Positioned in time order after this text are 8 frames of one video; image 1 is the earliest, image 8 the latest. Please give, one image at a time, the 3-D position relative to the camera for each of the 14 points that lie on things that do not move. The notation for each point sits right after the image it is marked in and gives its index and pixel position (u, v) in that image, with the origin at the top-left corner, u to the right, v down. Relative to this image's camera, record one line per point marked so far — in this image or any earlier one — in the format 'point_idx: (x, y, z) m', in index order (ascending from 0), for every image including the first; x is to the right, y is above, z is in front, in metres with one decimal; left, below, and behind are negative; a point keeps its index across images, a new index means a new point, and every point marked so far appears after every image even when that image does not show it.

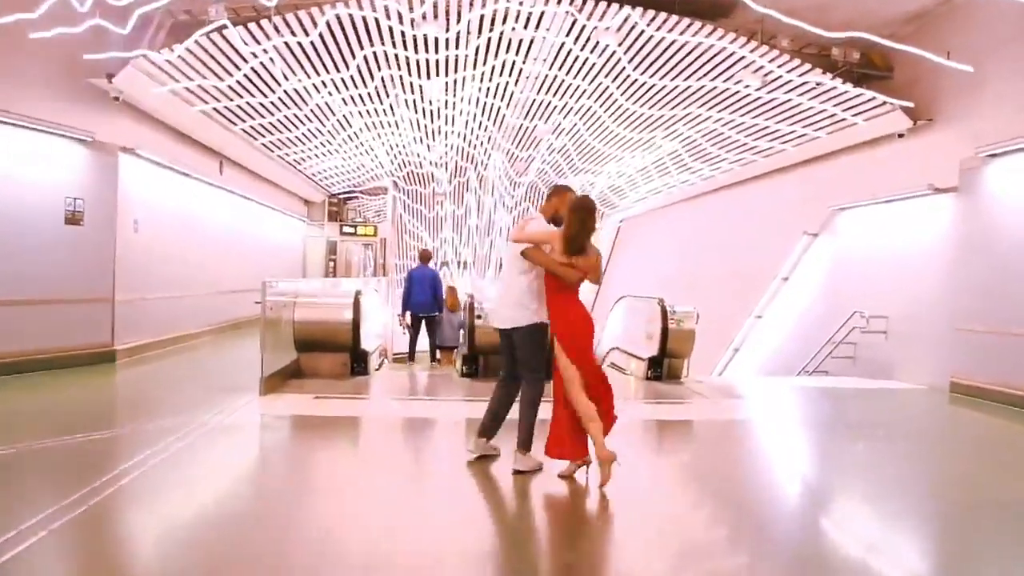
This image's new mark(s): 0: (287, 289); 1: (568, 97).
0: (-2.1, 0.0, +7.3) m
1: (+0.8, +2.8, +10.7) m
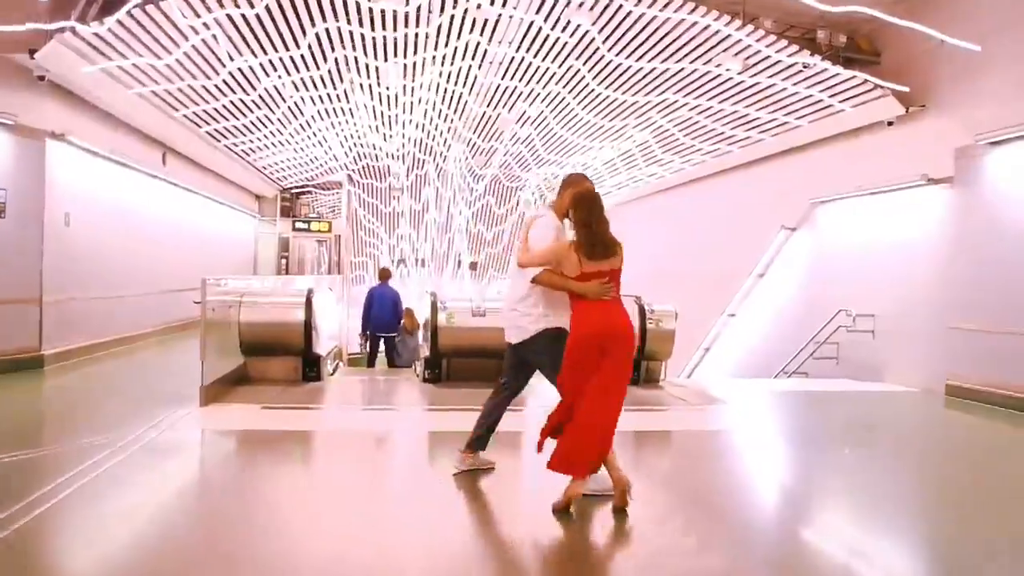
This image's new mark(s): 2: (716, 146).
0: (-2.4, 0.0, +6.6) m
1: (+0.3, +2.8, +10.2) m
2: (+2.9, +2.0, +10.5) m
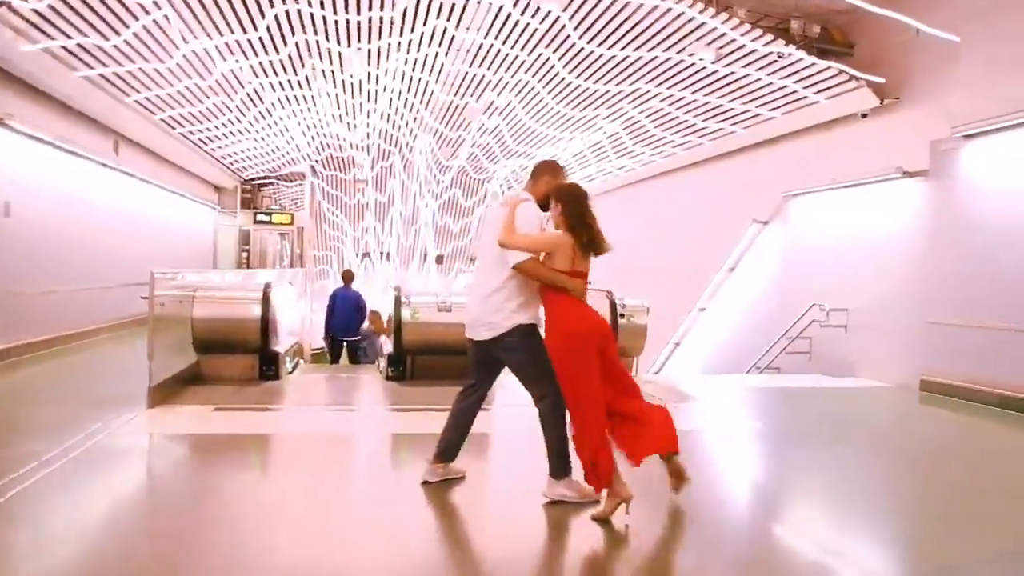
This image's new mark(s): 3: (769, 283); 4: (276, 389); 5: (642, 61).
0: (-2.7, +0.1, +6.2) m
1: (-0.1, +2.9, +9.9) m
2: (+2.4, +2.1, +10.4) m
3: (+3.1, +0.1, +9.0) m
4: (-1.9, -0.8, +6.5) m
5: (+1.4, +2.5, +8.2) m
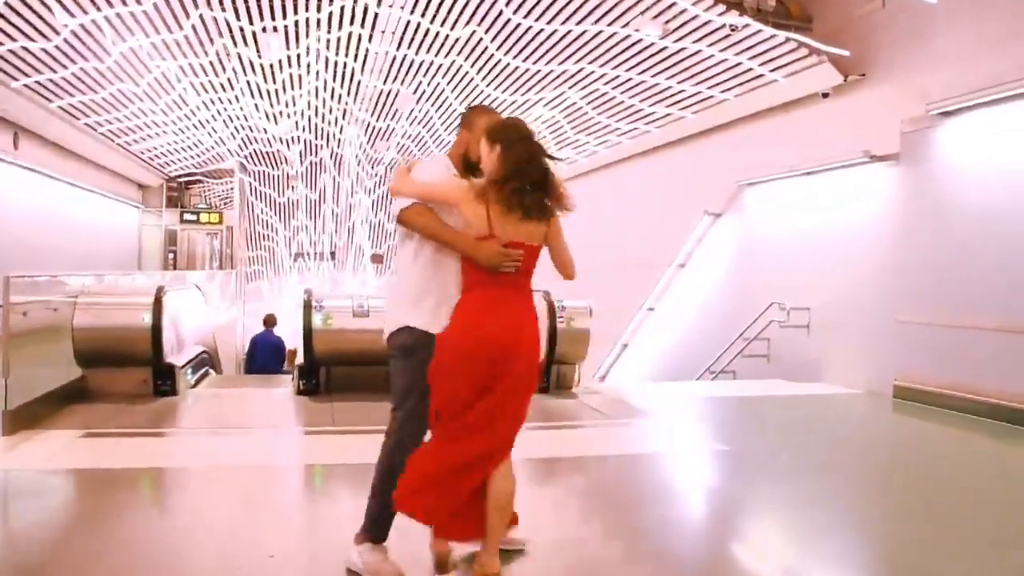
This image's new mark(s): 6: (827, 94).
0: (-3.2, 0.0, +5.2) m
1: (-1.0, +2.9, +9.1) m
2: (+1.6, +2.1, +9.7) m
3: (+2.4, +0.1, +8.4) m
4: (-2.5, -0.9, +5.5) m
5: (+0.7, +2.5, +7.5) m
6: (+2.7, +1.7, +6.5) m
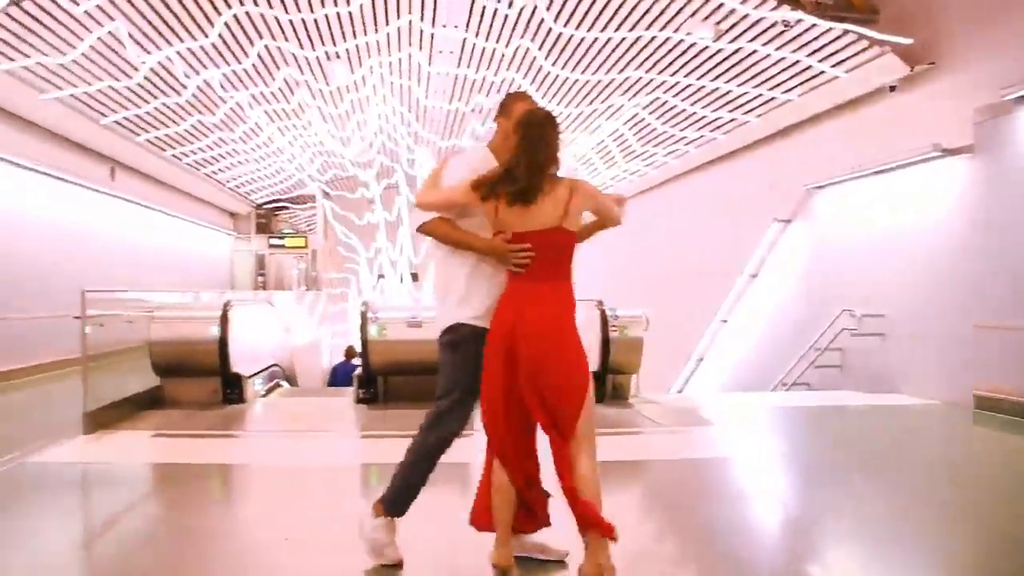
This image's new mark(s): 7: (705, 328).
0: (-2.9, -0.1, +5.5) m
1: (-0.2, +2.7, +9.2) m
2: (+2.4, +2.0, +9.5) m
3: (+3.1, 0.0, +8.1) m
4: (-2.1, -1.0, +5.7) m
5: (+1.3, +2.4, +7.4) m
6: (+3.2, +1.7, +6.2) m
7: (+2.5, -0.6, +9.9) m
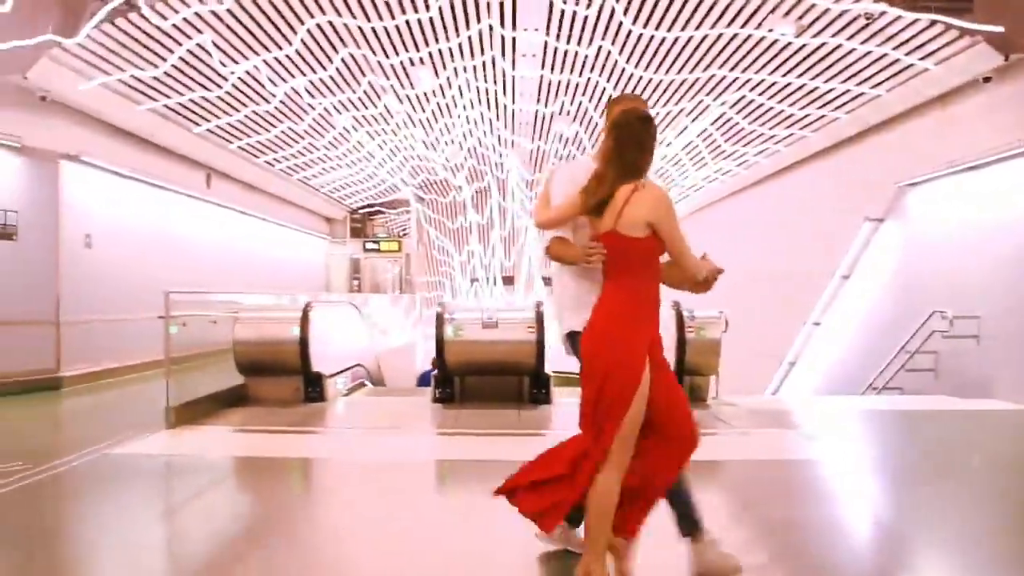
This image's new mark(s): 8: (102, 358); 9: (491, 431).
0: (-2.3, -0.1, +5.9) m
1: (+0.7, +2.7, +9.3) m
2: (+3.4, +2.0, +9.3) m
3: (+3.9, 0.0, +7.8) m
4: (-1.5, -1.0, +6.0) m
5: (+2.0, +2.4, +7.3) m
6: (+3.8, +1.7, +5.9) m
7: (+3.6, -0.6, +9.6) m
8: (-4.9, -0.8, +8.6) m
9: (-0.2, -1.1, +5.5) m
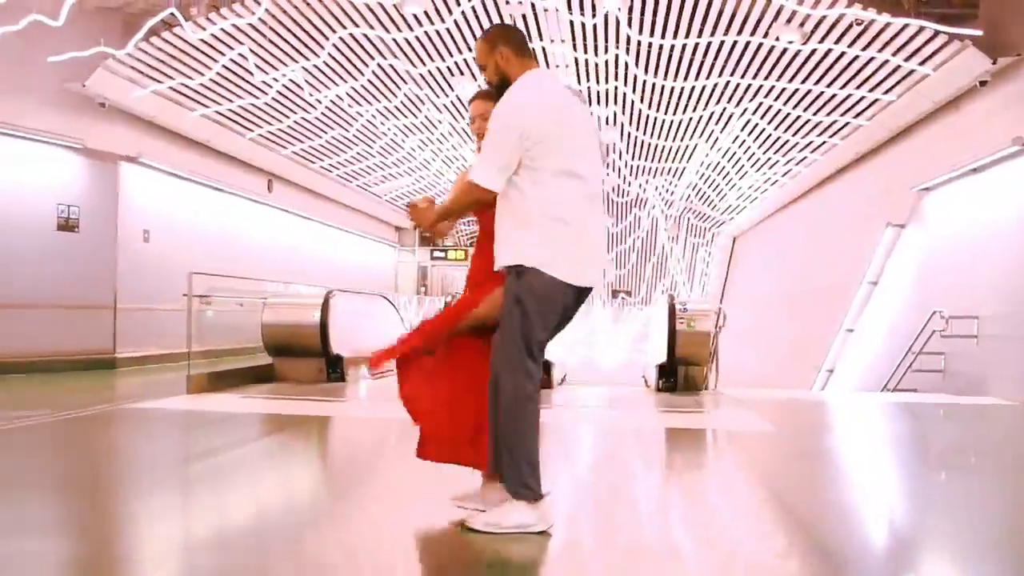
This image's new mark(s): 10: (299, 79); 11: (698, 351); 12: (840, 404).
0: (-2.2, 0.0, +6.6) m
1: (+1.2, +2.7, +9.6) m
2: (+3.8, +1.9, +9.3) m
3: (+4.1, 0.0, +7.7) m
4: (-1.5, -0.9, +6.5) m
5: (+2.2, +2.4, +7.5) m
6: (+3.8, +1.6, +5.9) m
7: (+4.0, -0.6, +9.6) m
8: (-4.5, -0.8, +9.5) m
9: (-0.2, -1.0, +5.9) m
10: (-2.5, +2.4, +8.6) m
11: (+1.7, -0.6, +6.5) m
12: (+2.6, -1.0, +6.3) m
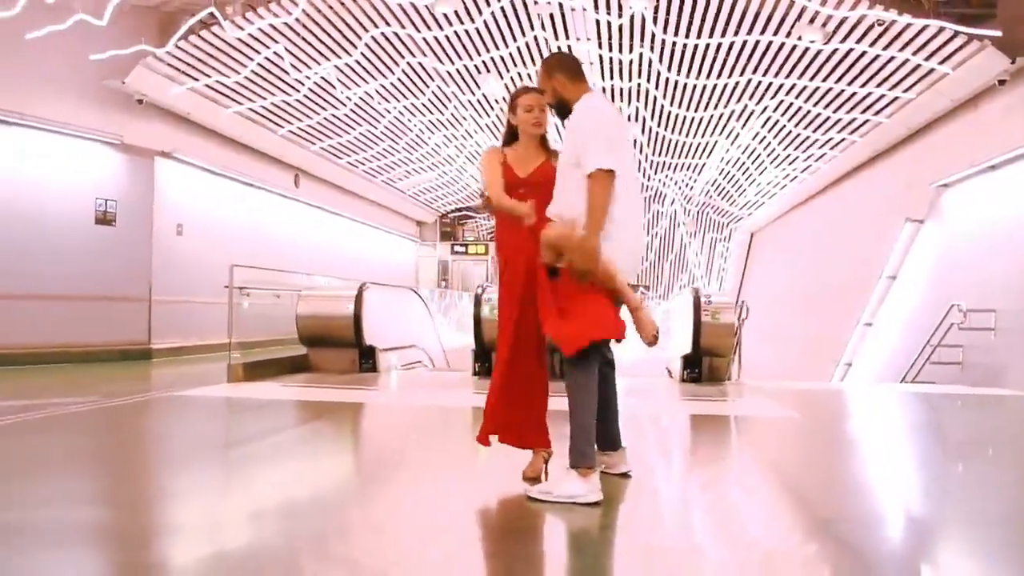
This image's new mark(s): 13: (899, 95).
0: (-2.0, +0.1, +6.8) m
1: (+1.5, +2.7, +9.7) m
2: (+4.0, +1.9, +9.4) m
3: (+4.3, 0.0, +7.8) m
4: (-1.2, -0.8, +6.7) m
5: (+2.5, +2.5, +7.6) m
6: (+4.1, +1.7, +6.0) m
7: (+4.3, -0.6, +9.7) m
8: (-4.3, -0.7, +9.7) m
9: (0.0, -1.0, +6.0) m
10: (-2.2, +2.5, +8.8) m
11: (+1.9, -0.5, +6.6) m
12: (+2.8, -1.0, +6.4) m
13: (+3.8, +1.9, +7.3) m
